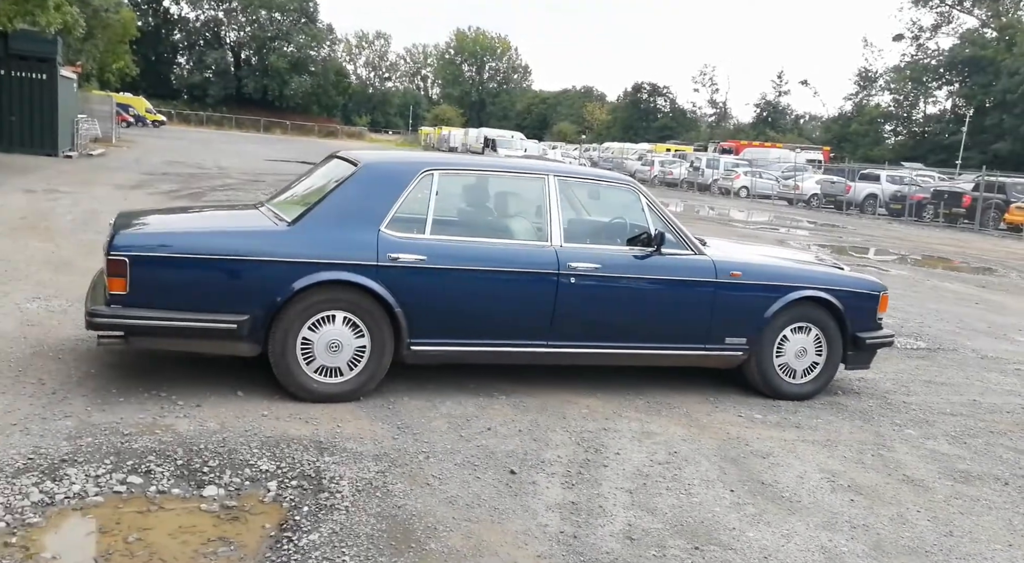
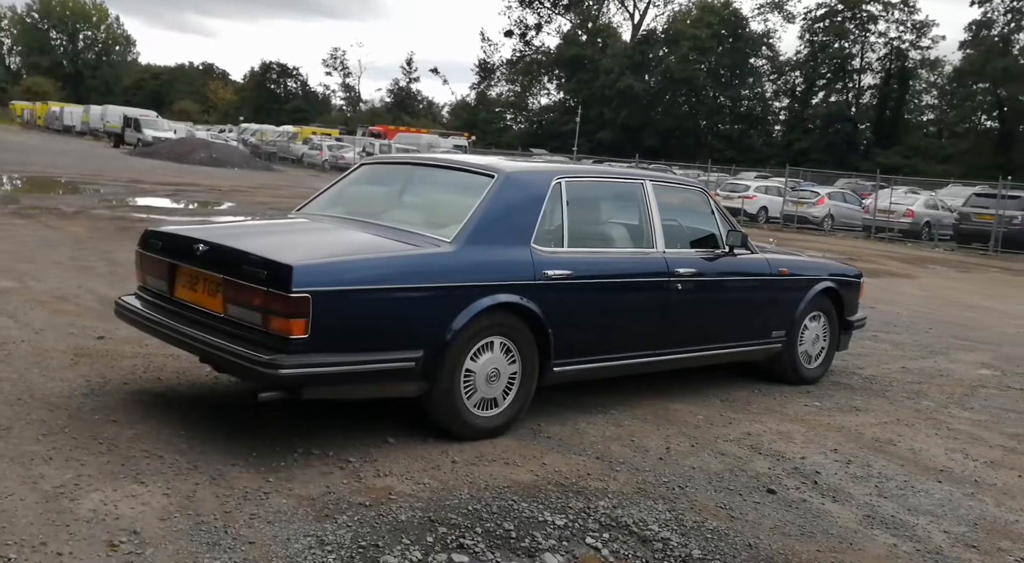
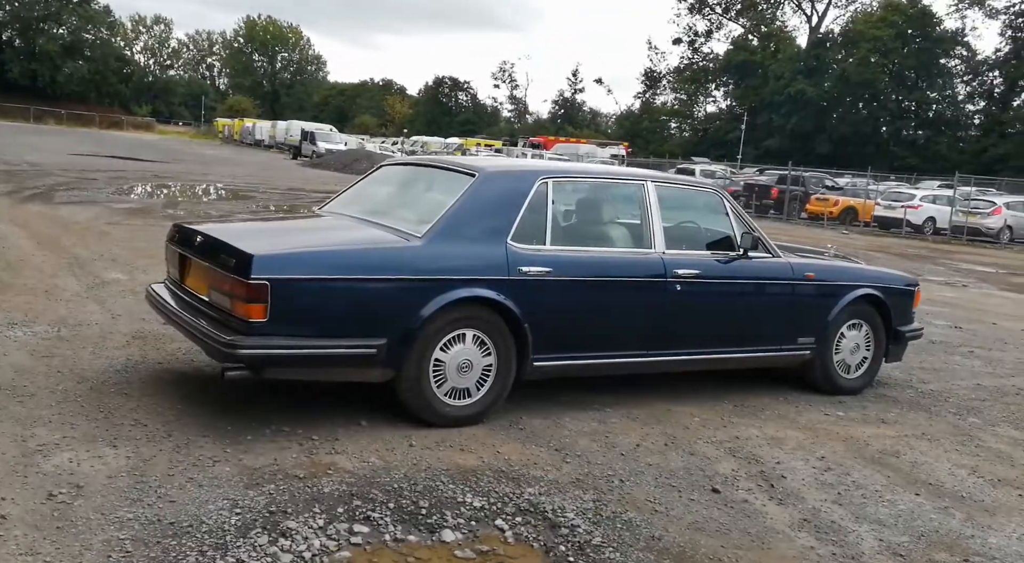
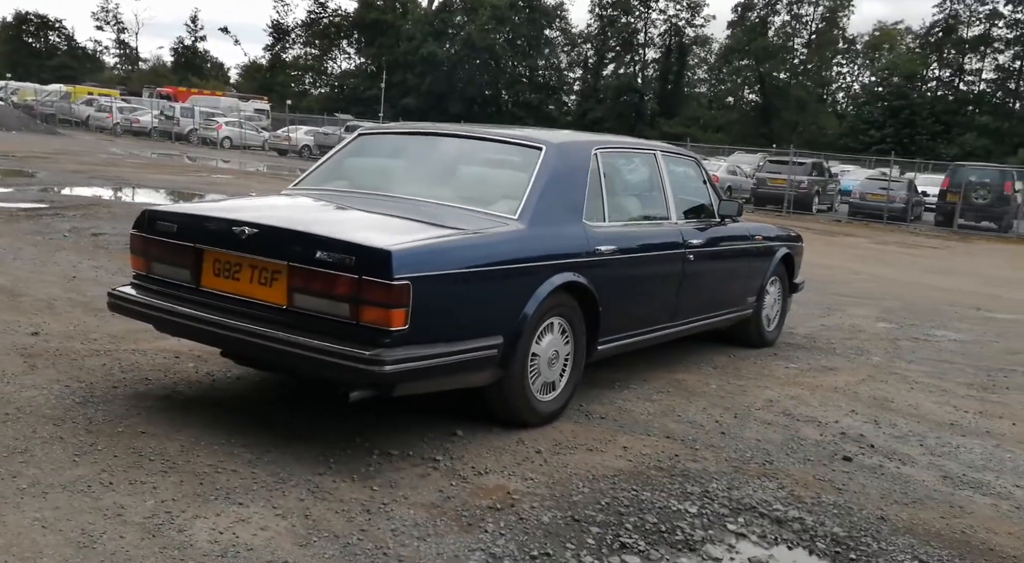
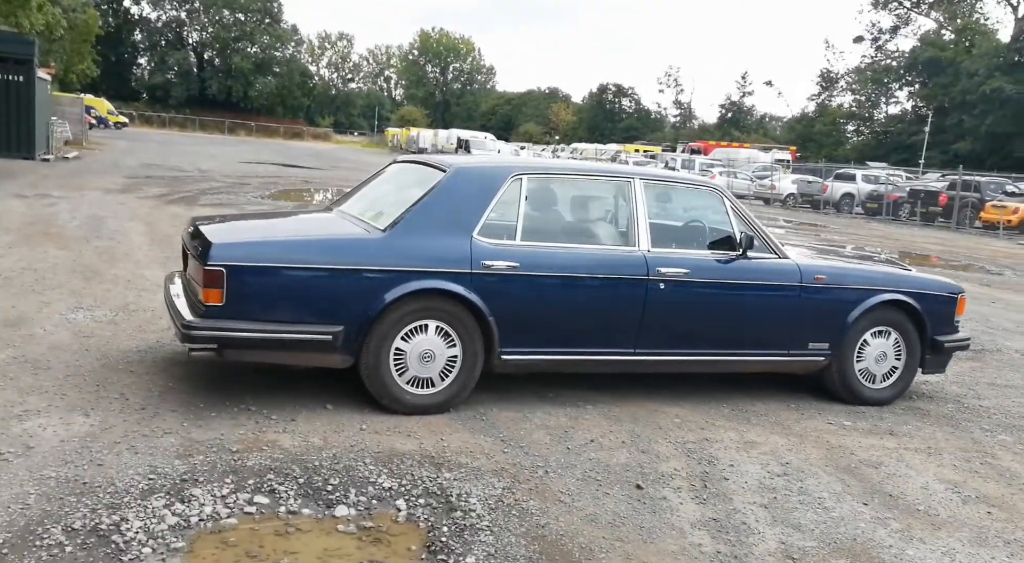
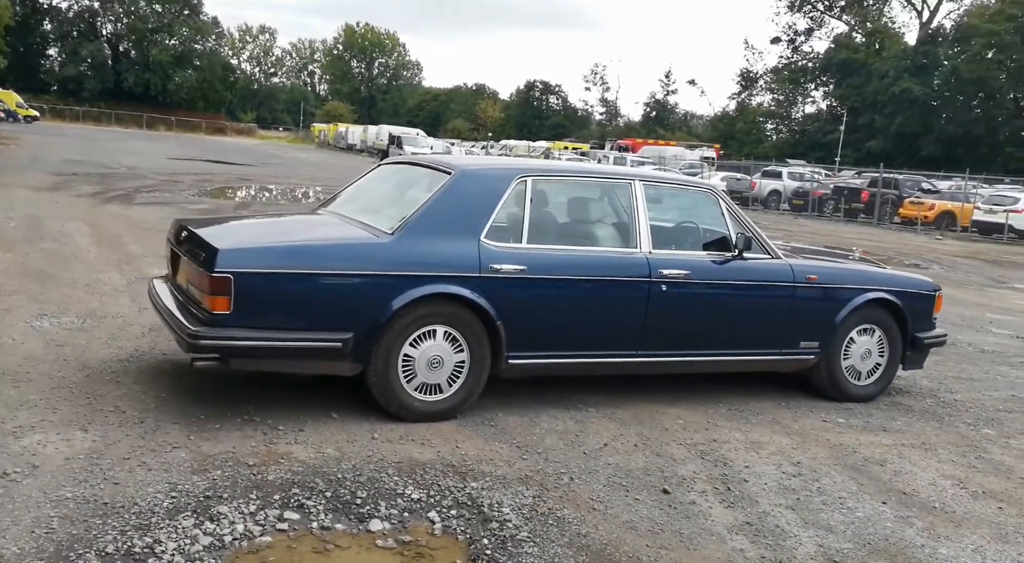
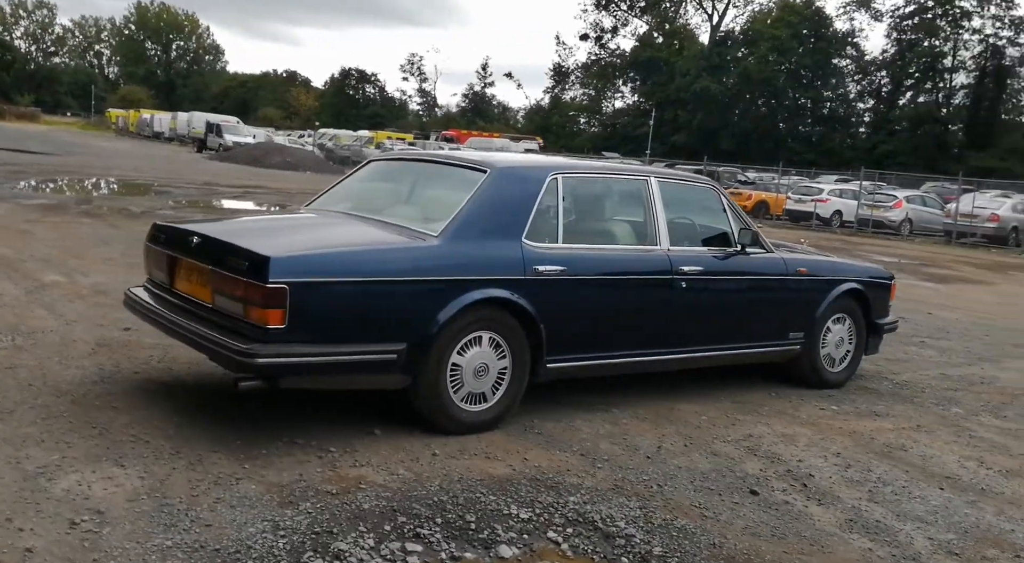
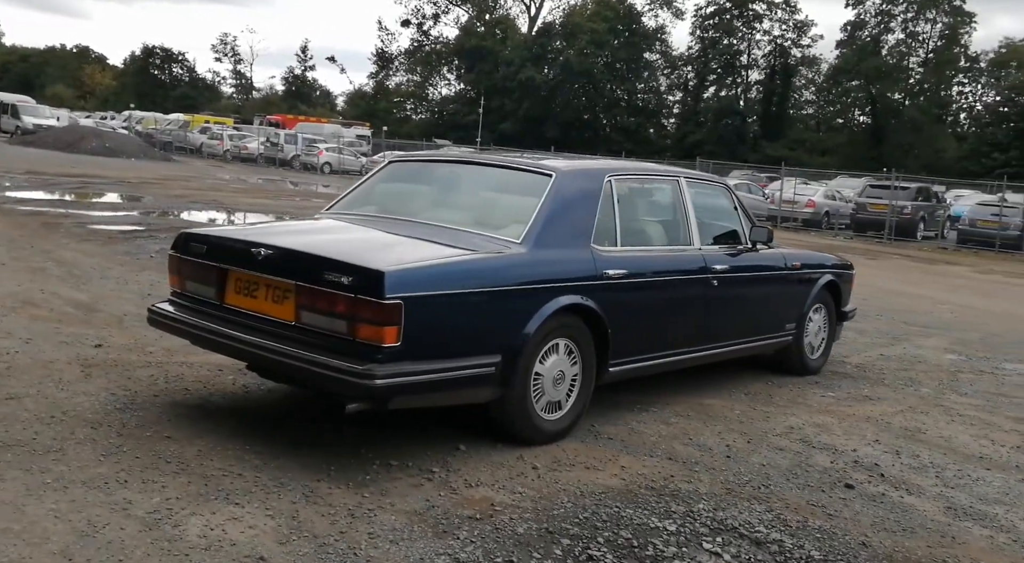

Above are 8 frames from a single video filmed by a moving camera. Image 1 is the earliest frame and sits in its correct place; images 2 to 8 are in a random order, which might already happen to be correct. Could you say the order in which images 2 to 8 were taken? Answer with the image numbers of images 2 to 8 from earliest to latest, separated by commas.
5, 6, 3, 7, 2, 8, 4
